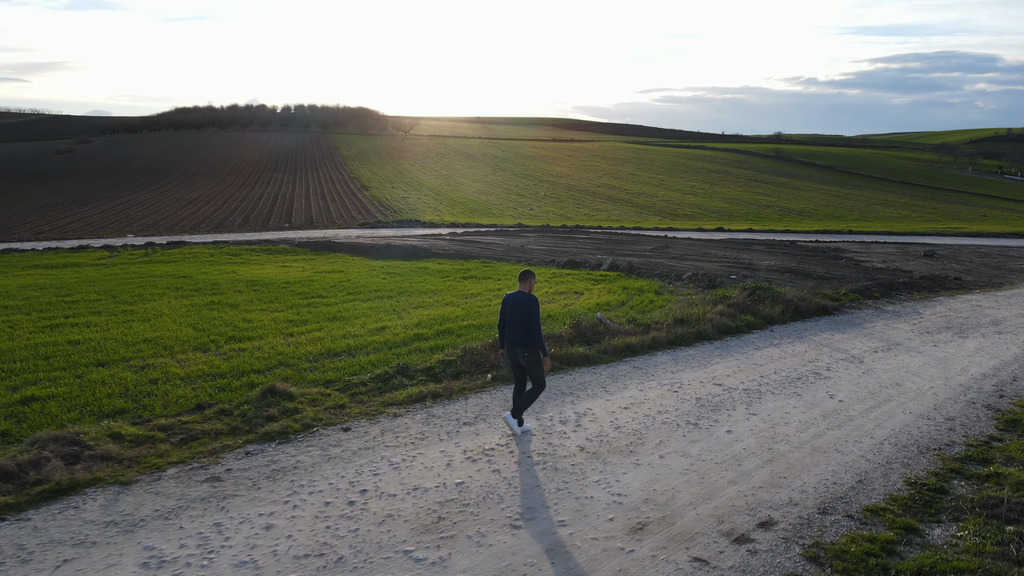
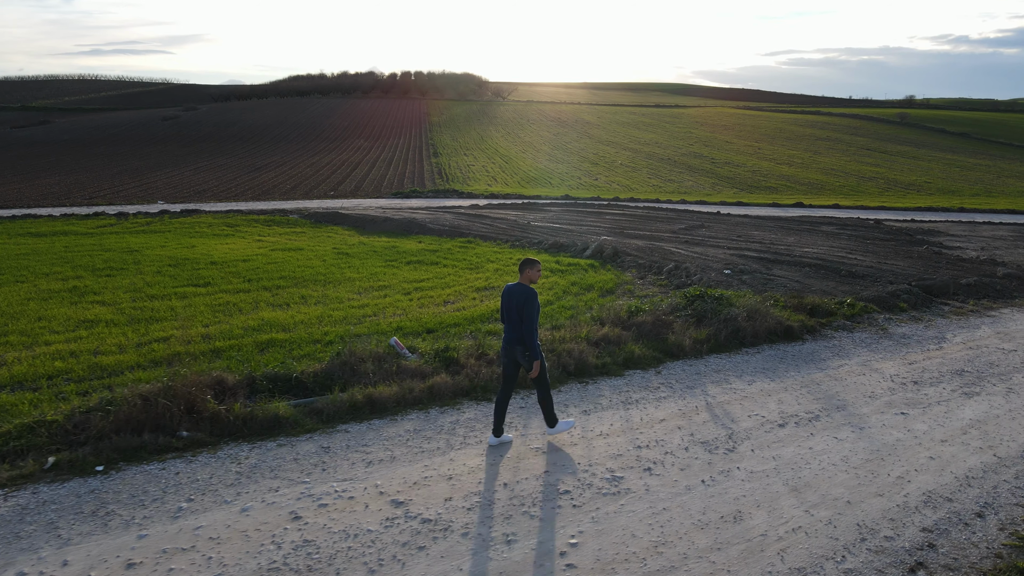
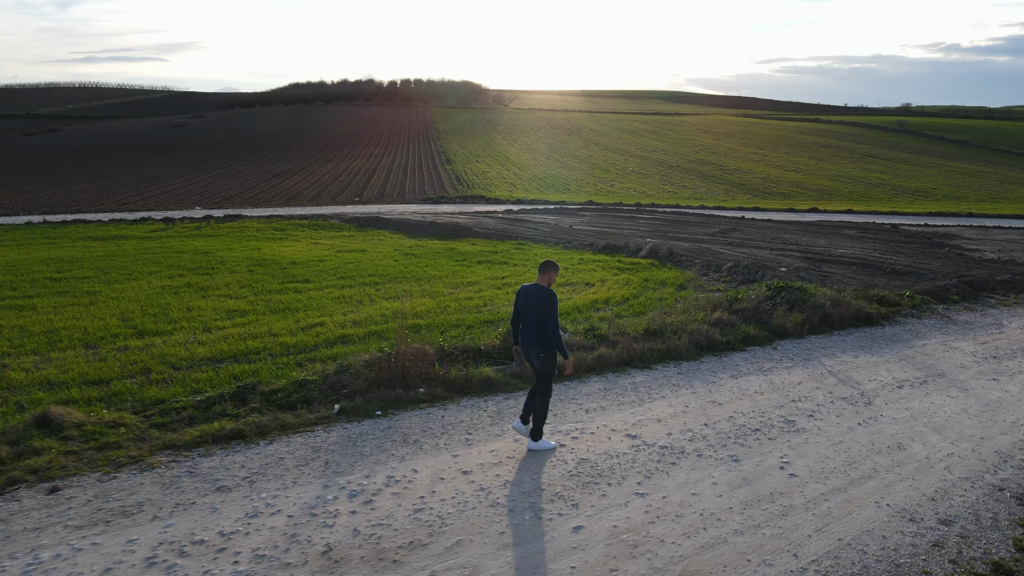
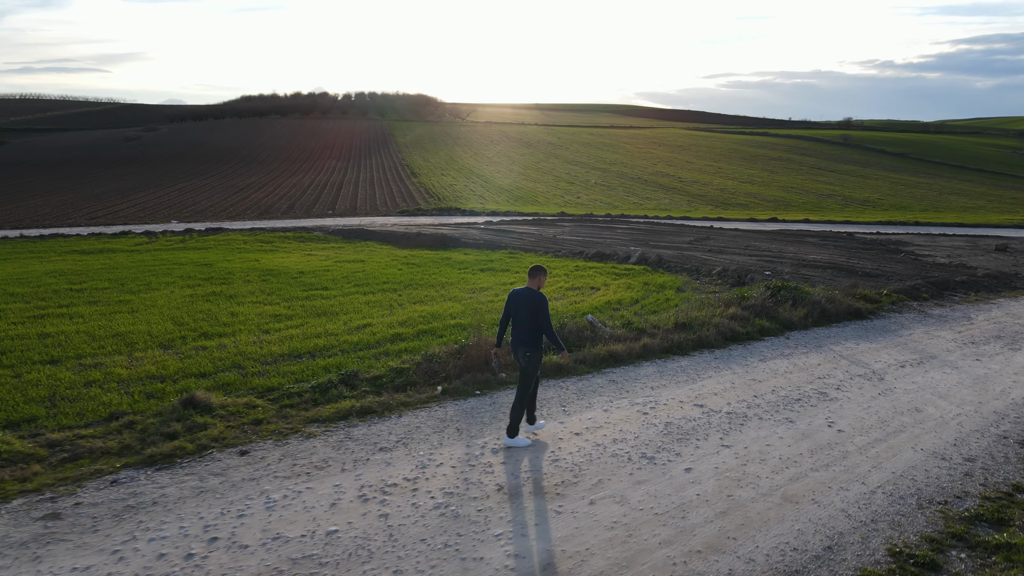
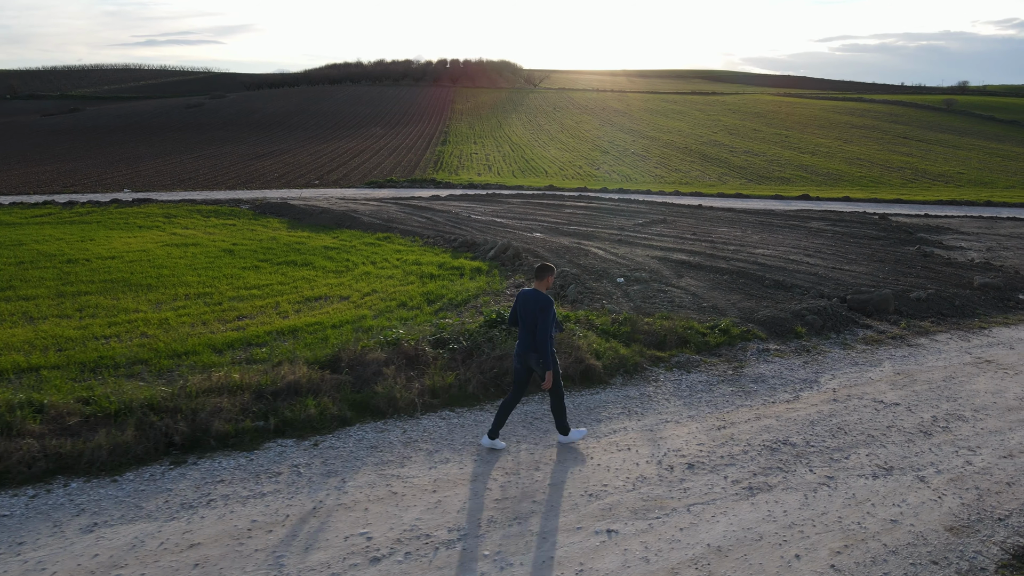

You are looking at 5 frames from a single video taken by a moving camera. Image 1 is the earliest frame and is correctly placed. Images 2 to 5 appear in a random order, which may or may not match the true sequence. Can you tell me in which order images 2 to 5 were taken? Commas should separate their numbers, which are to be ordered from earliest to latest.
4, 3, 2, 5
